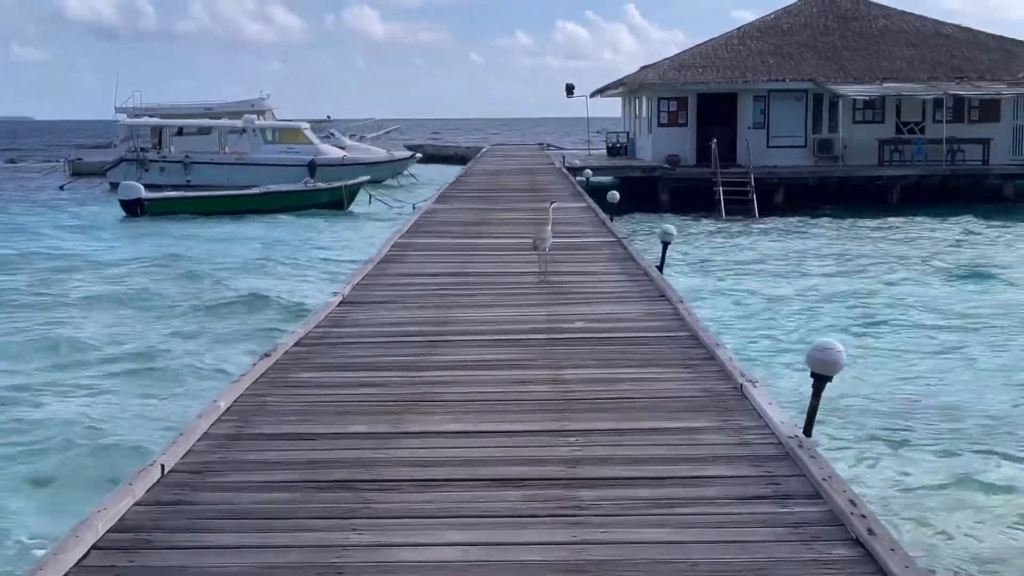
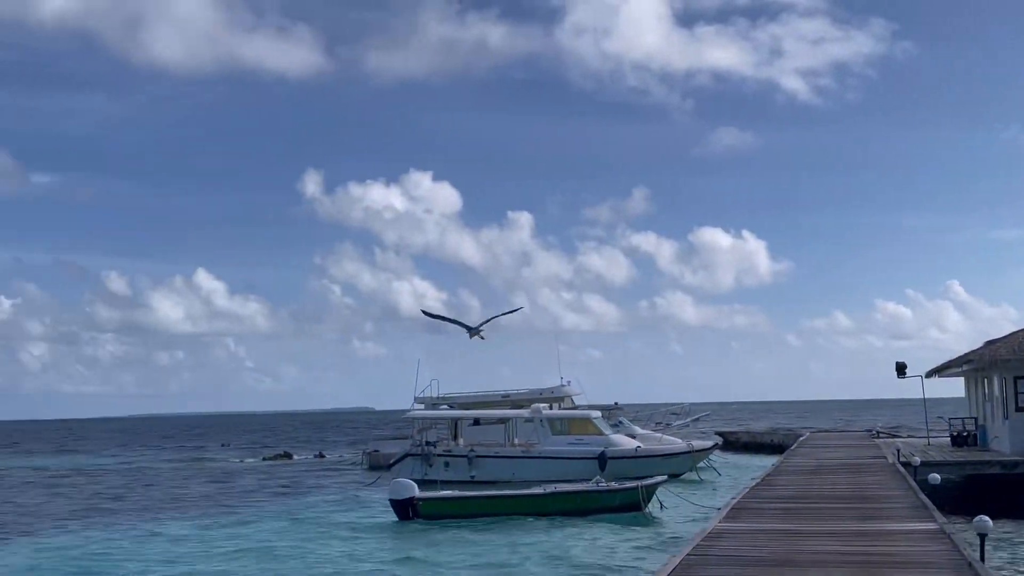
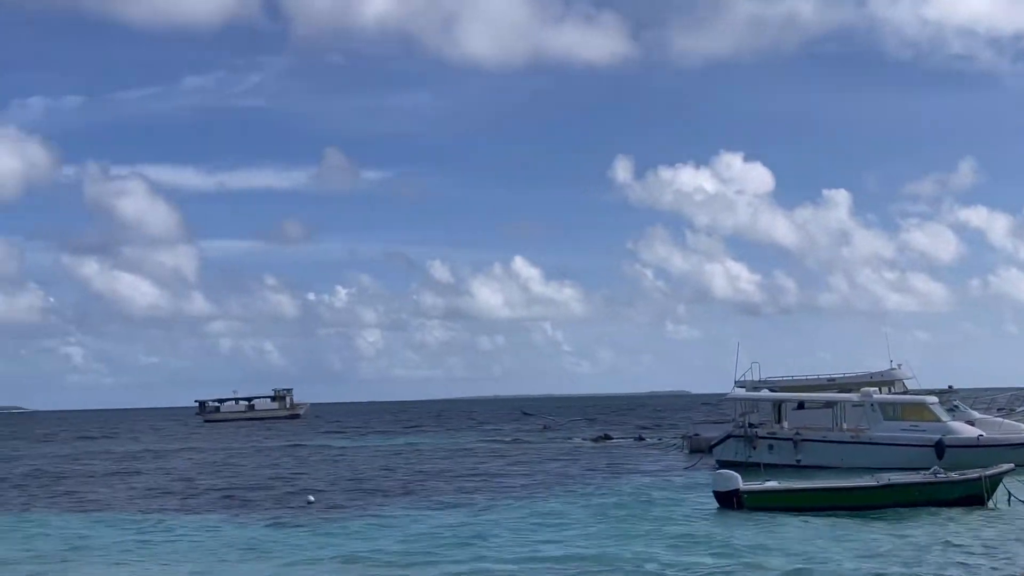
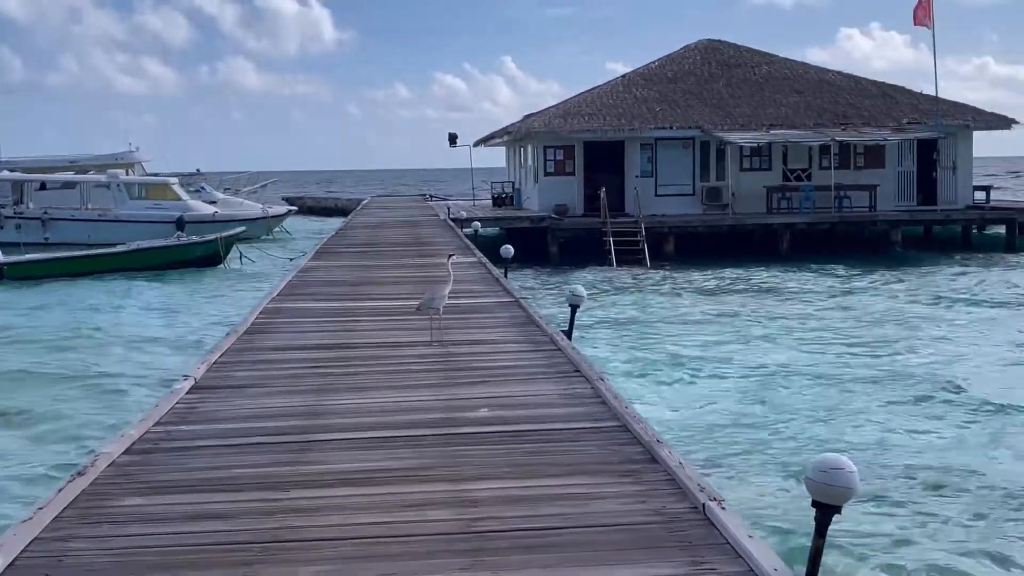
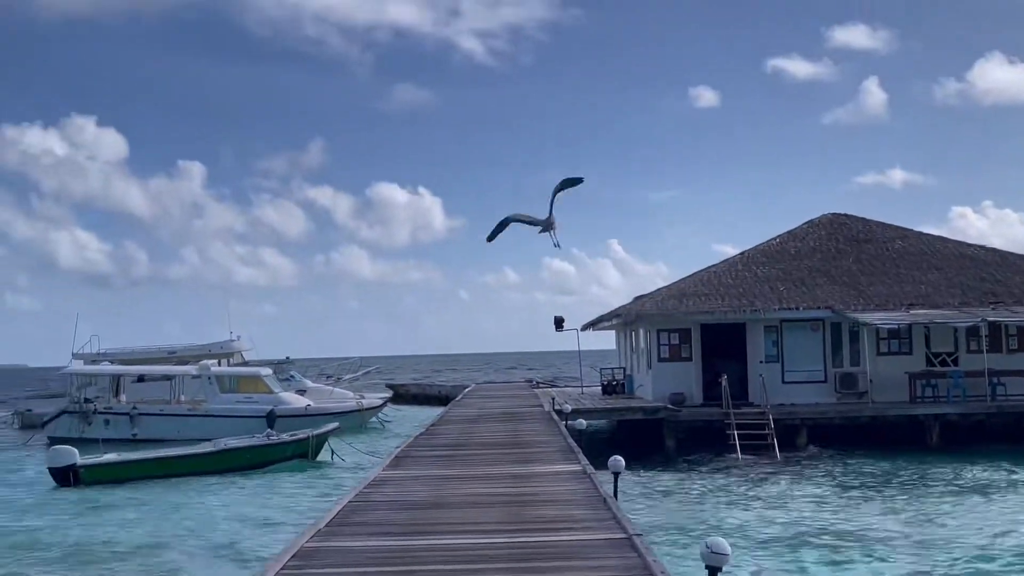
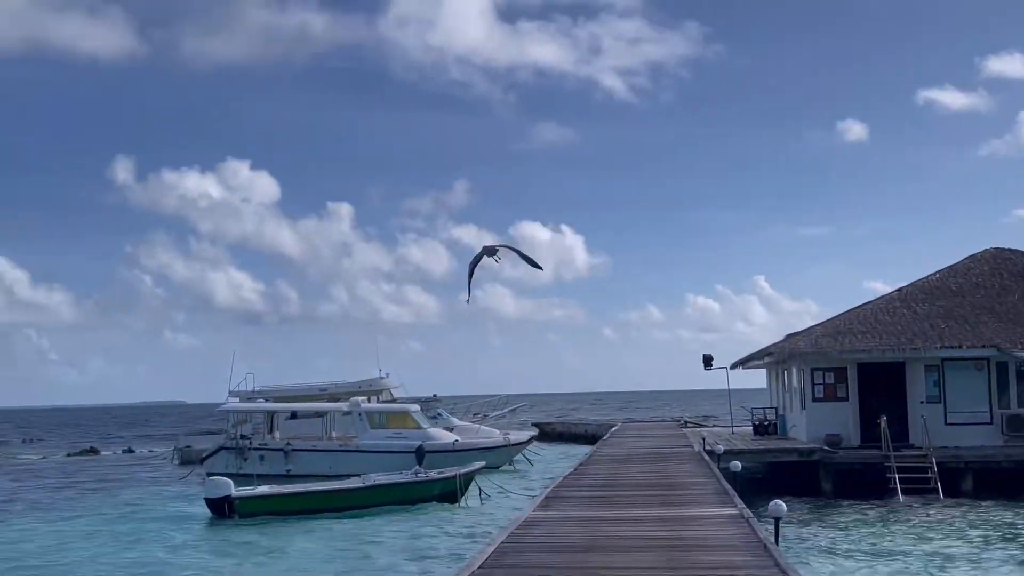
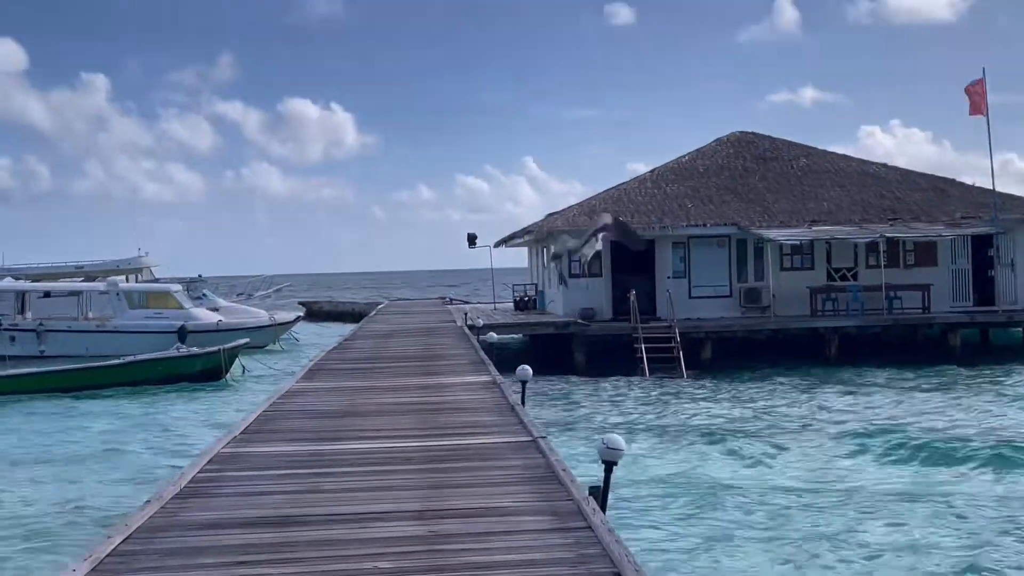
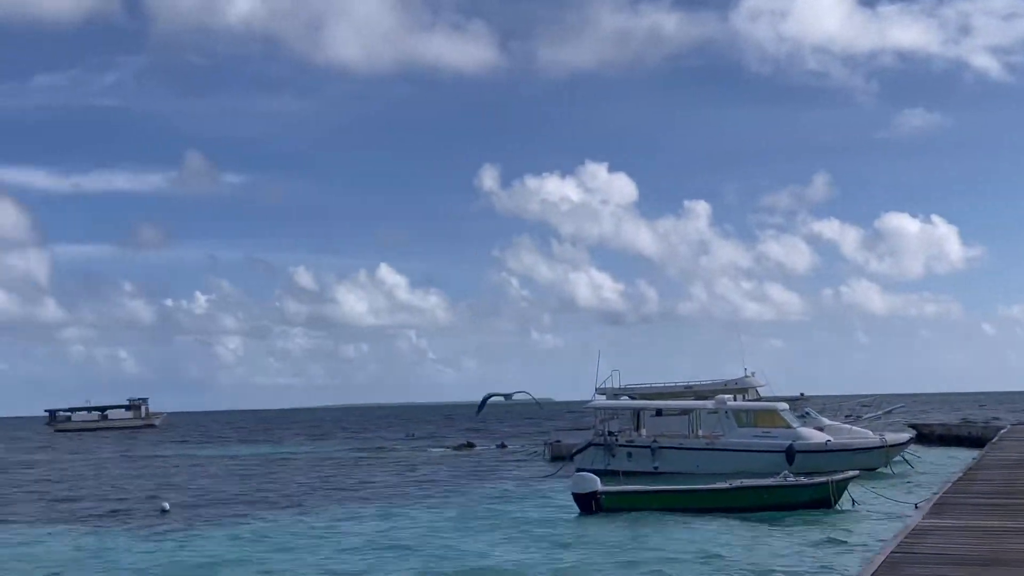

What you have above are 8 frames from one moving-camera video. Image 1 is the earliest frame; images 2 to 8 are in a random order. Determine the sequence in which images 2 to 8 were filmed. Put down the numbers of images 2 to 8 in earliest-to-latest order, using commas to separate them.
4, 7, 5, 6, 2, 8, 3
